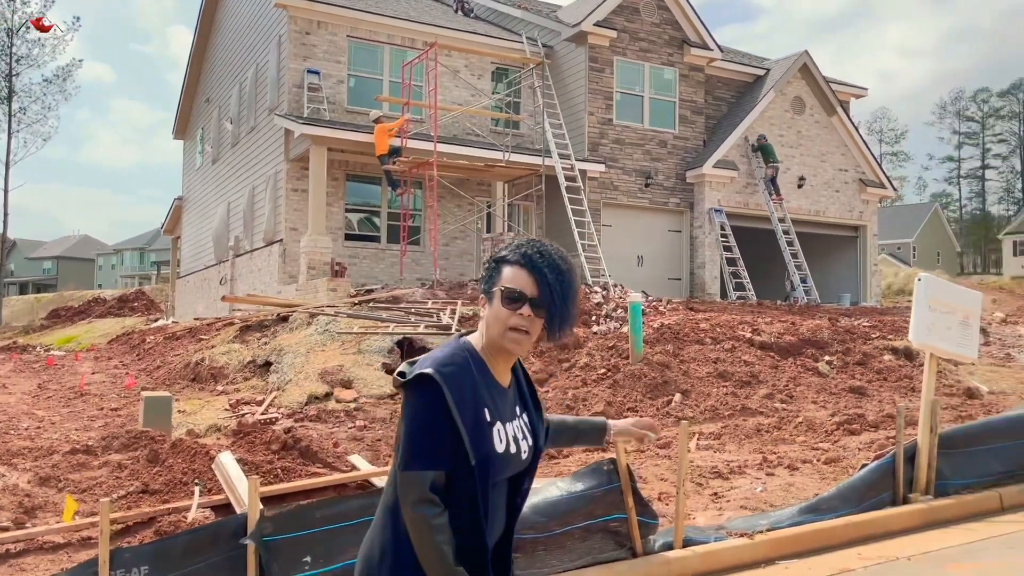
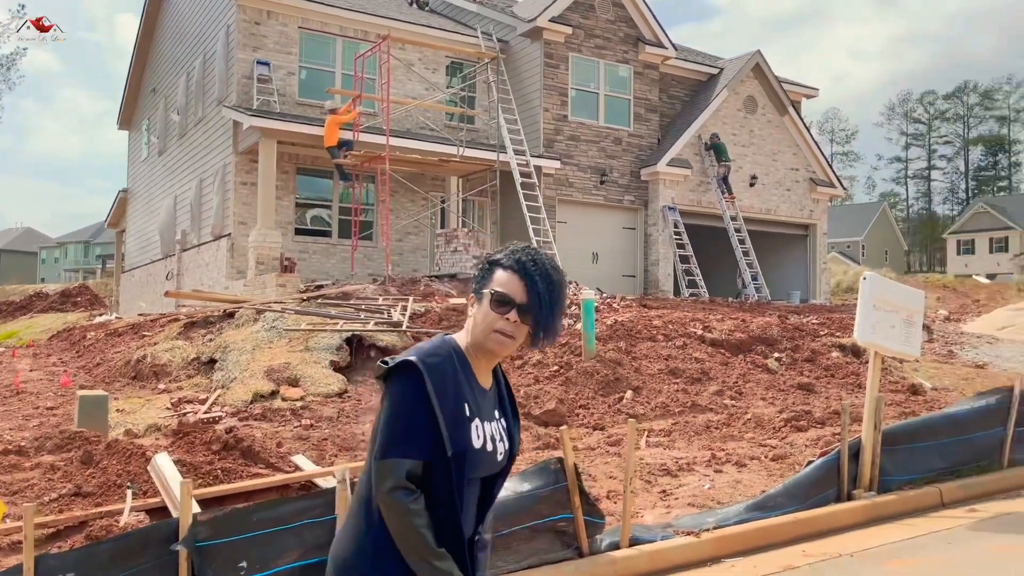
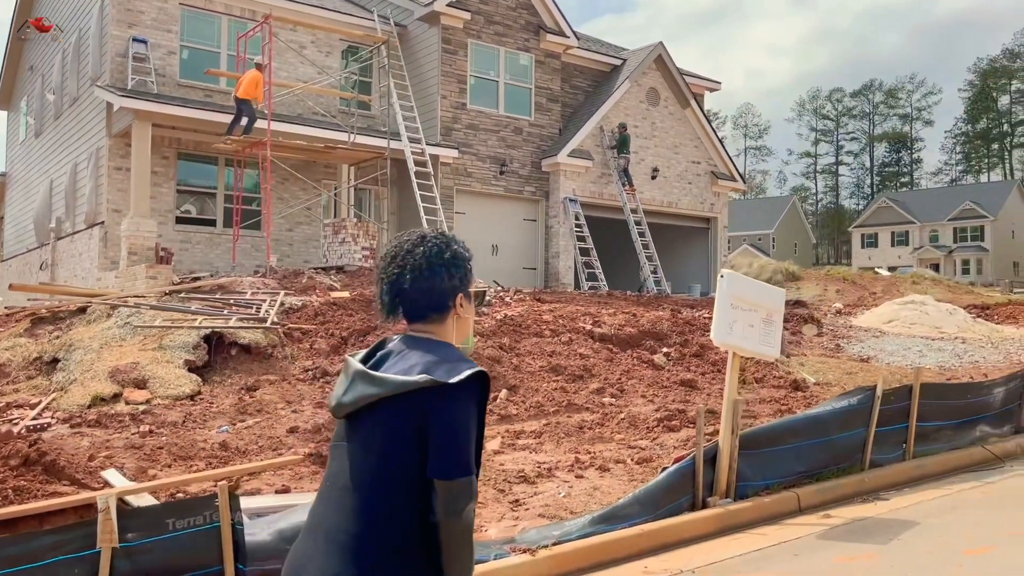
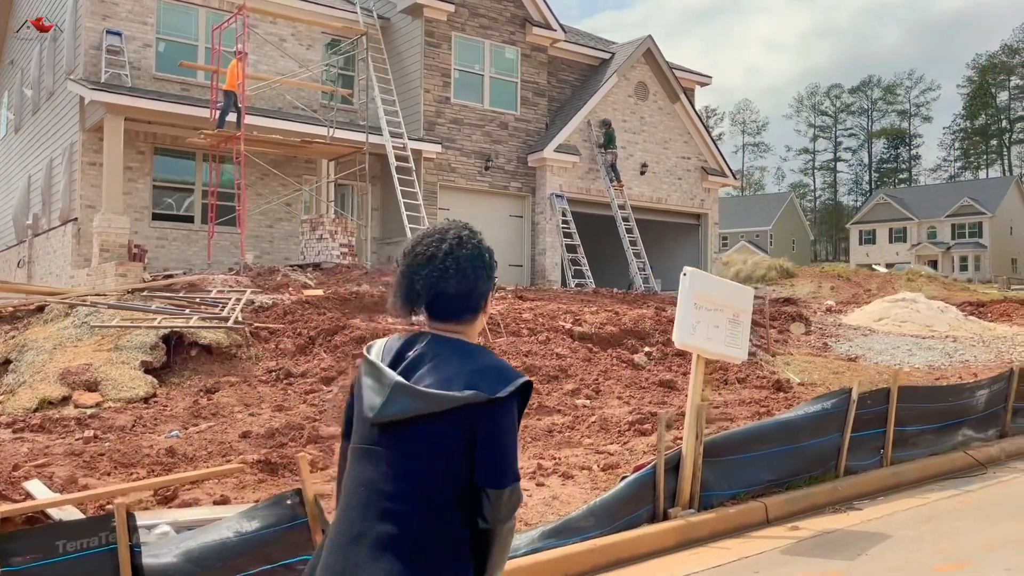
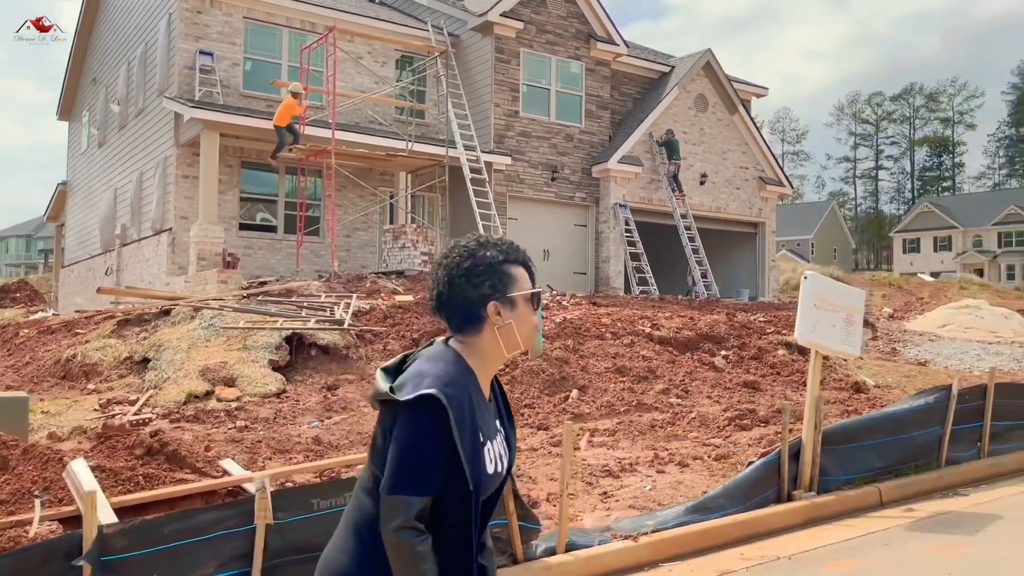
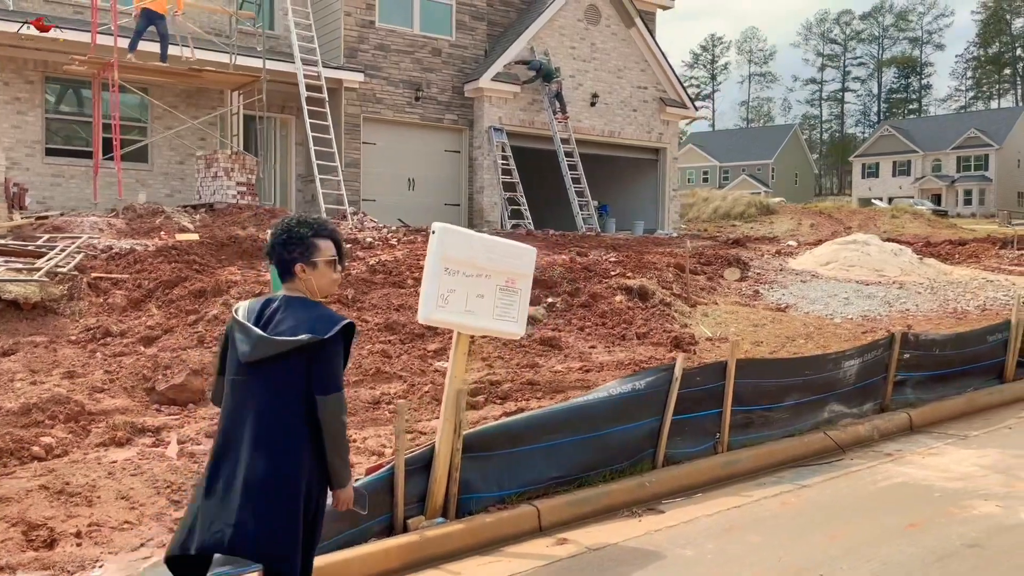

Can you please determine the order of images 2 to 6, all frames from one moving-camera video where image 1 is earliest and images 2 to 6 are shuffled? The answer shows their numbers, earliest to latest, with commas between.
2, 5, 3, 4, 6
